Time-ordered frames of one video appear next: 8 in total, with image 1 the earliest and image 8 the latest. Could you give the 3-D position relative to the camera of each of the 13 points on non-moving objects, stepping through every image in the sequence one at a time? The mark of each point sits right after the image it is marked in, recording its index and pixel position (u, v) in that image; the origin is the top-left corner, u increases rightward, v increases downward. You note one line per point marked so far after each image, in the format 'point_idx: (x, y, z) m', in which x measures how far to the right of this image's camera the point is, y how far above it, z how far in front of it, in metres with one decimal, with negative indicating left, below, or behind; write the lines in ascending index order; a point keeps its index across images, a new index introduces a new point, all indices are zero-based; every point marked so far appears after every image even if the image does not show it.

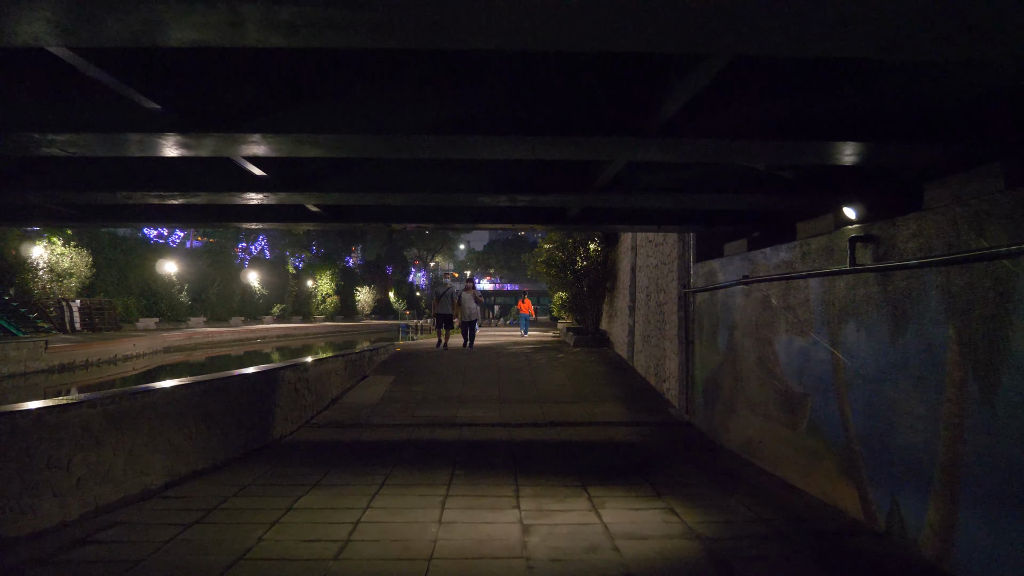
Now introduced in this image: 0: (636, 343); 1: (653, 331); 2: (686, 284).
0: (+2.2, -1.0, +13.0) m
1: (+2.2, -0.7, +11.7) m
2: (+2.2, +0.1, +9.7) m
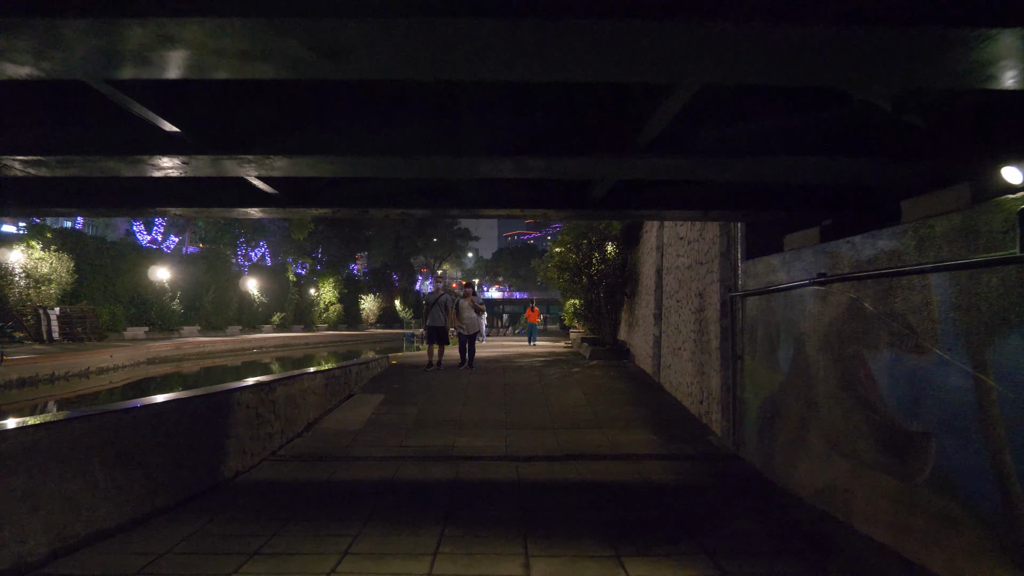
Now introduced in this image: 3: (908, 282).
0: (+2.3, -1.0, +11.2) m
1: (+2.3, -0.7, +10.0) m
2: (+2.3, 0.0, +8.0) m
3: (+2.5, 0.0, +4.8) m
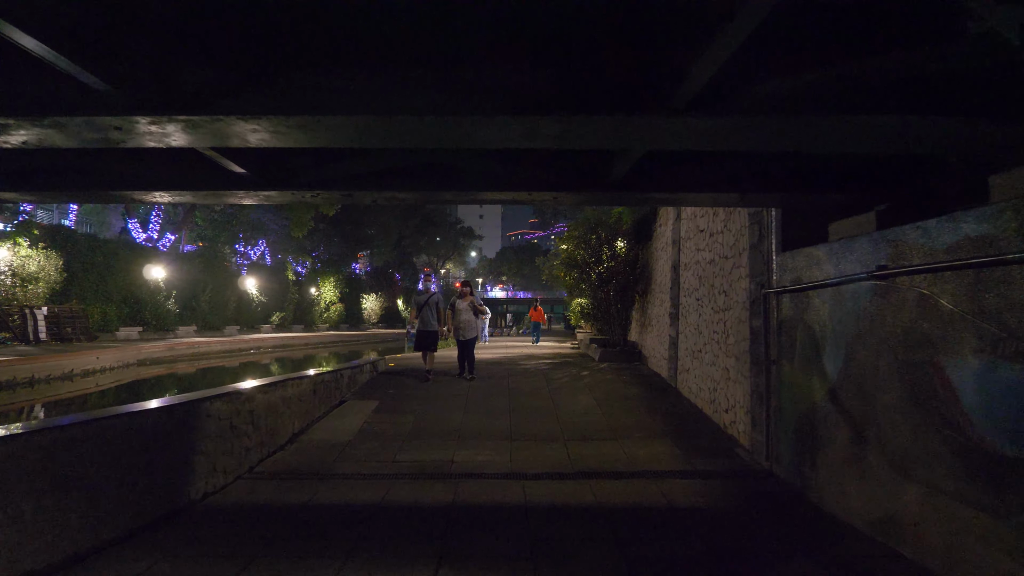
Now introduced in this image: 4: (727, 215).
0: (+2.4, -1.0, +10.4) m
1: (+2.4, -0.7, +9.1) m
2: (+2.4, +0.1, +7.1) m
3: (+2.5, +0.1, +3.9) m
4: (+2.4, +0.8, +8.5) m
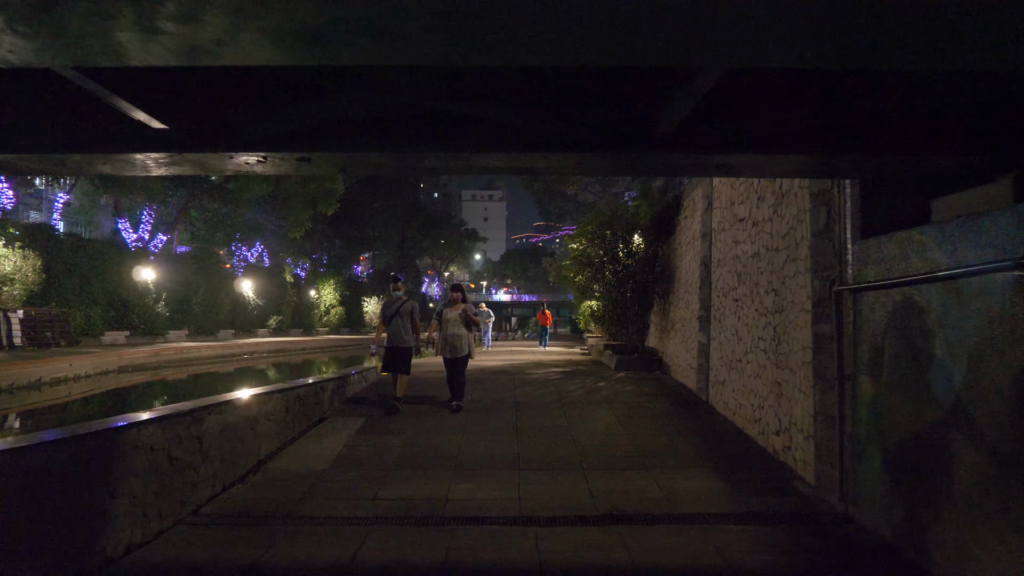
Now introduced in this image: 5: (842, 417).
0: (+2.4, -1.0, +8.9) m
1: (+2.5, -0.7, +7.7) m
2: (+2.4, +0.1, +5.7) m
3: (+2.6, +0.1, +2.5) m
4: (+2.5, +0.8, +7.1) m
5: (+2.4, -0.9, +5.6) m
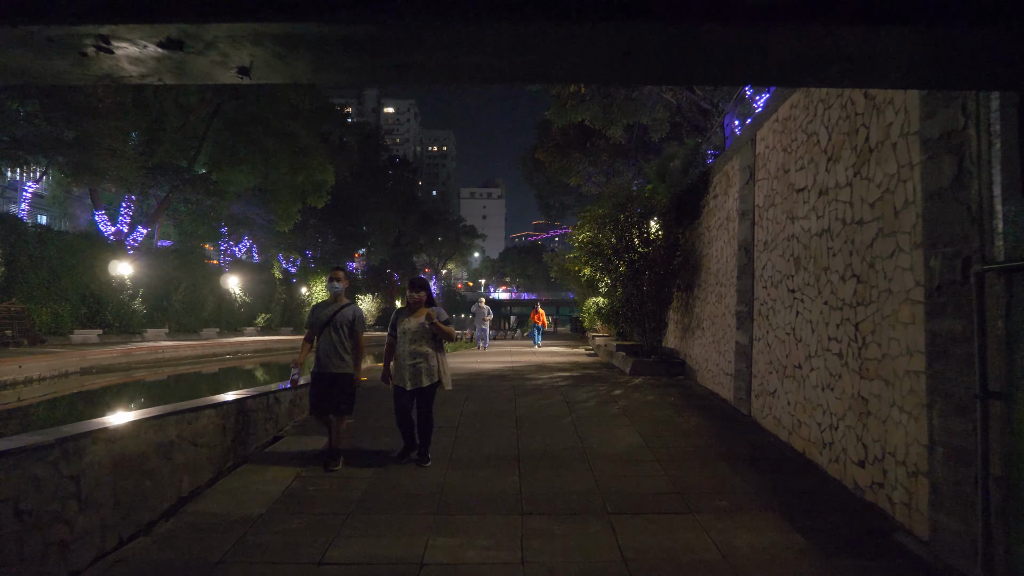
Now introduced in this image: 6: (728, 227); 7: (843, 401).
0: (+2.4, -0.9, +7.3) m
1: (+2.5, -0.6, +6.0) m
2: (+2.4, +0.2, +4.0) m
3: (+2.6, +0.2, +0.8) m
4: (+2.5, +1.0, +5.4) m
5: (+2.4, -0.8, +3.9) m
6: (+2.5, +0.7, +8.9) m
7: (+2.4, -0.8, +5.6) m
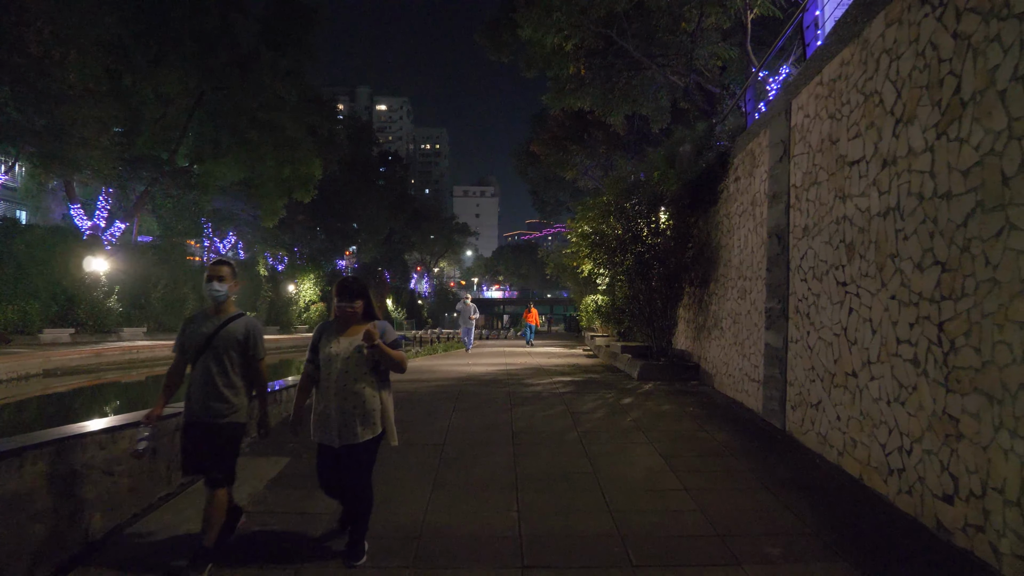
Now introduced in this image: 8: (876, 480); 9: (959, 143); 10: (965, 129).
0: (+2.4, -0.8, +6.2) m
1: (+2.4, -0.5, +4.9) m
2: (+2.4, +0.2, +2.9) m
3: (+2.6, +0.3, -0.3) m
4: (+2.5, +1.0, +4.3) m
5: (+2.4, -0.8, +2.8) m
6: (+2.5, +0.7, +7.8) m
7: (+2.4, -0.8, +4.5) m
8: (+2.4, -1.3, +5.0) m
9: (+2.5, +0.8, +4.2) m
10: (+2.5, +0.9, +4.2) m
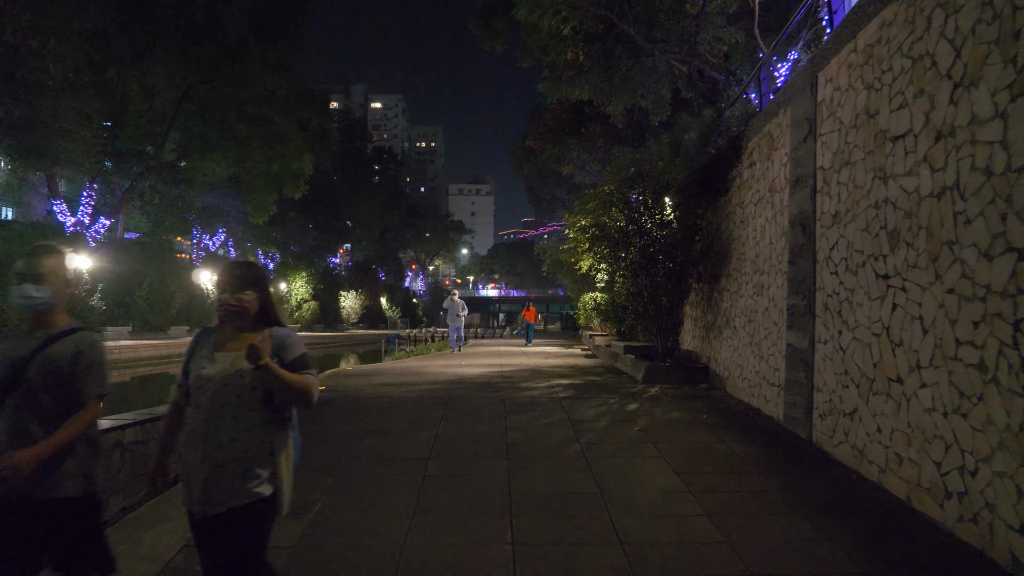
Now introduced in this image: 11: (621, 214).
0: (+2.4, -0.8, +5.4) m
1: (+2.4, -0.5, +4.2) m
2: (+2.4, +0.3, +2.2) m
3: (+2.6, +0.3, -1.0) m
4: (+2.4, +1.1, +3.6) m
5: (+2.4, -0.8, +2.1) m
6: (+2.4, +0.8, +7.1) m
7: (+2.4, -0.7, +3.8) m
8: (+2.4, -1.2, +4.3) m
9: (+2.4, +0.8, +3.5) m
10: (+2.4, +0.9, +3.5) m
11: (+1.5, +1.0, +10.2) m
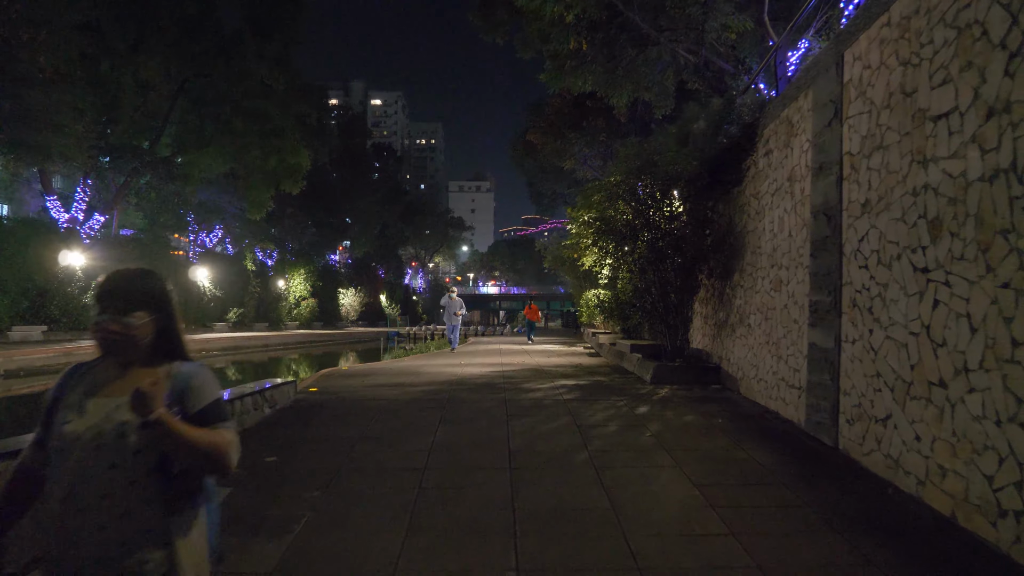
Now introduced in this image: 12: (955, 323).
0: (+2.4, -0.8, +5.0) m
1: (+2.4, -0.4, +3.8) m
2: (+2.4, +0.3, +1.7) m
3: (+2.6, +0.3, -1.5) m
4: (+2.5, +1.1, +3.2) m
5: (+2.4, -0.7, +1.6) m
6: (+2.5, +0.8, +6.6) m
7: (+2.4, -0.7, +3.4) m
8: (+2.4, -1.2, +3.9) m
9: (+2.5, +0.9, +3.1) m
10: (+2.5, +0.9, +3.0) m
11: (+1.5, +1.1, +9.8) m
12: (+2.4, -0.2, +4.2) m
